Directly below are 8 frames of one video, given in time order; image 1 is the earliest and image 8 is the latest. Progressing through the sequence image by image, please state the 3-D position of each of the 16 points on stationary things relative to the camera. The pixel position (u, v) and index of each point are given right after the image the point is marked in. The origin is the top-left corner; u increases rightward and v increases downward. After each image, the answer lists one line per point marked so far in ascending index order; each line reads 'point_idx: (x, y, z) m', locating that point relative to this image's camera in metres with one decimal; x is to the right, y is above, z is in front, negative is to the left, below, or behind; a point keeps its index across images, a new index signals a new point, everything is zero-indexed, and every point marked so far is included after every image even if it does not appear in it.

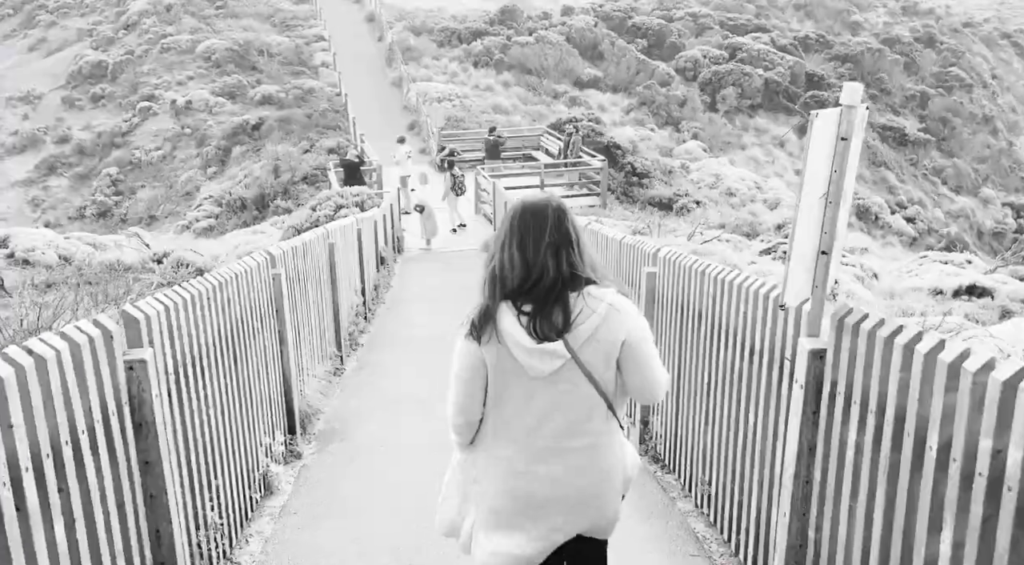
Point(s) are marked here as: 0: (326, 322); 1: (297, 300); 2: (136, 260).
0: (-1.8, -0.3, +9.5) m
1: (-1.8, -0.1, +8.3) m
2: (-4.6, +0.3, +12.1) m
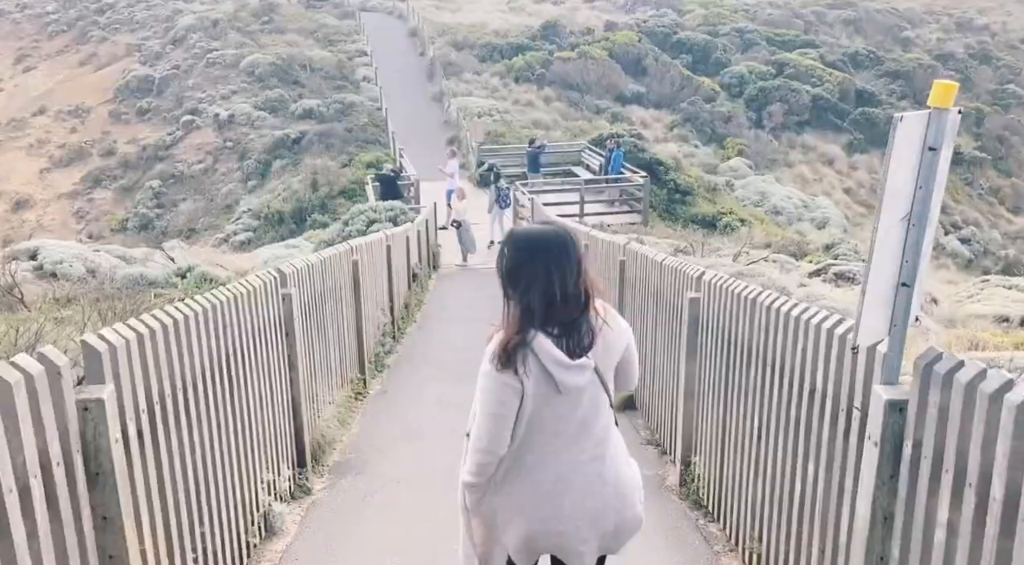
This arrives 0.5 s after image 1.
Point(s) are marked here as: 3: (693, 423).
0: (-1.5, -0.5, +9.0) m
1: (-1.5, -0.2, +7.9) m
2: (-4.2, +0.1, +11.8) m
3: (+1.2, -0.9, +6.6) m
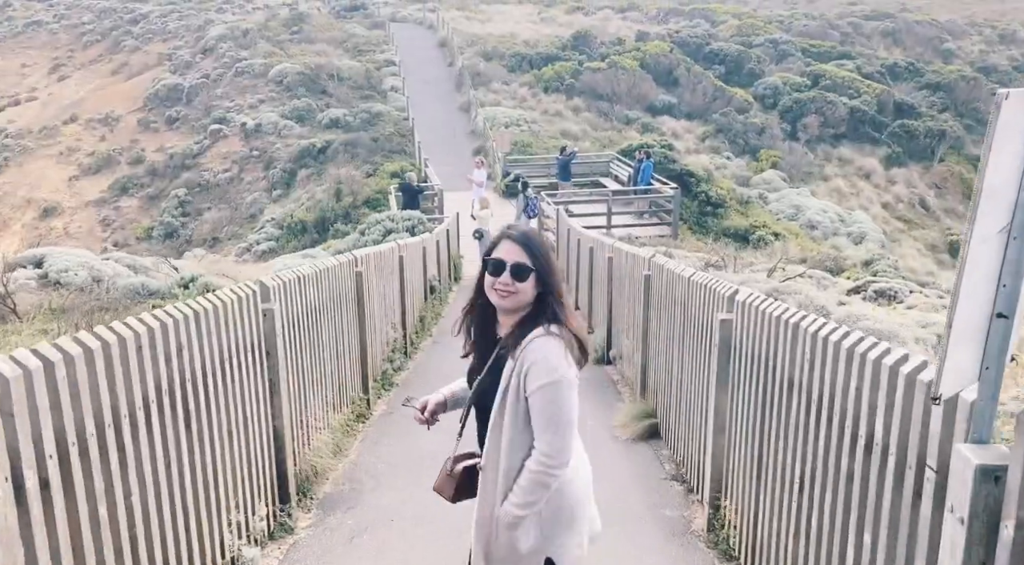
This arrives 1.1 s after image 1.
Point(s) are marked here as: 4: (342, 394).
0: (-1.4, -0.6, +8.4) m
1: (-1.4, -0.3, +7.3) m
2: (-4.0, 0.0, +11.3) m
3: (+1.3, -1.1, +5.9) m
4: (-1.4, -0.9, +7.8) m
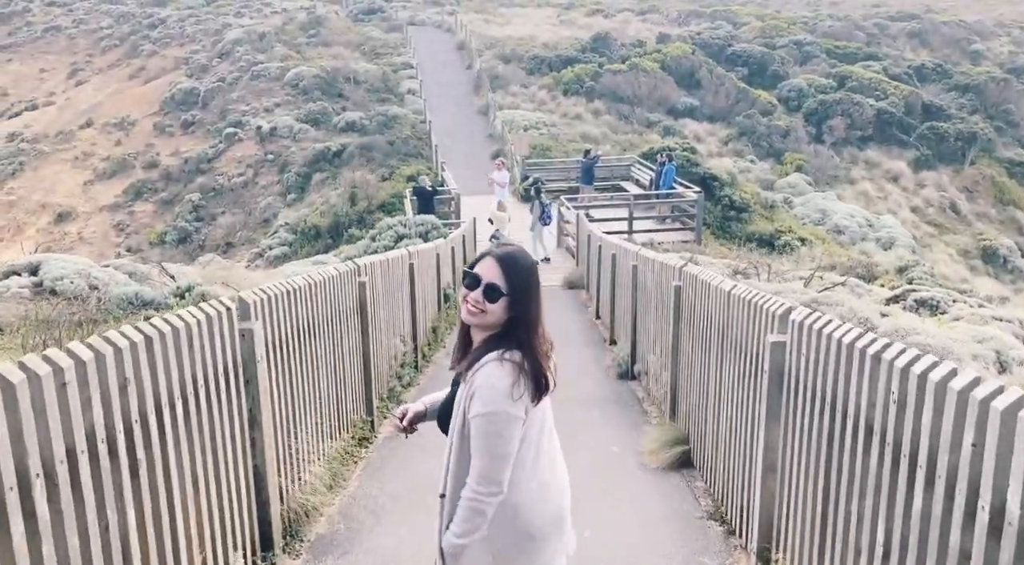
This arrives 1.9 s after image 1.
0: (-1.2, -0.7, +7.7) m
1: (-1.3, -0.4, +6.6) m
2: (-3.8, -0.1, +10.6) m
3: (+1.4, -1.1, +5.1) m
4: (-1.3, -1.0, +7.1) m
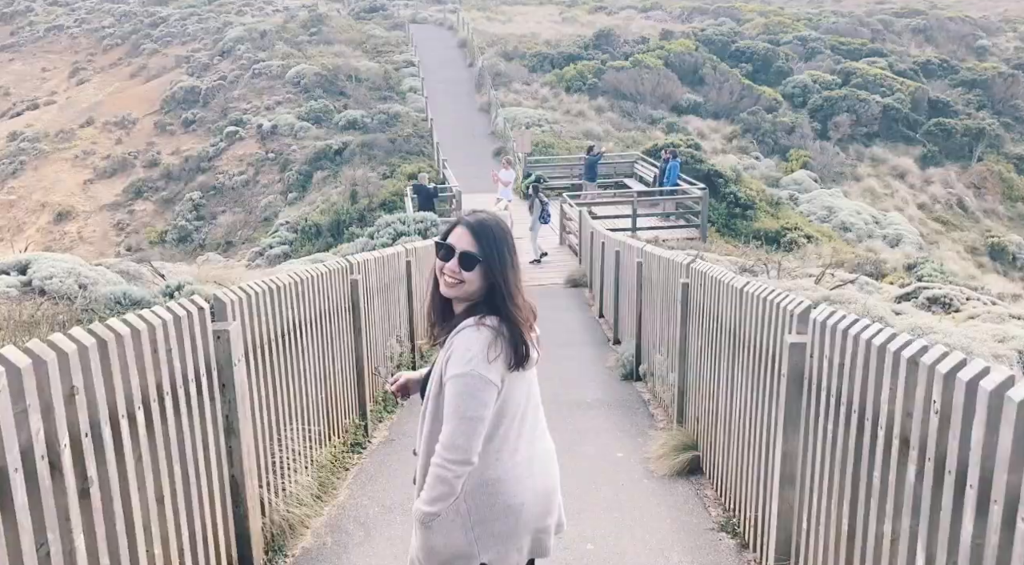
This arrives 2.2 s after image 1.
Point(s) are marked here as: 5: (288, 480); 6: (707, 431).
0: (-1.2, -0.7, +7.4) m
1: (-1.3, -0.4, +6.3) m
2: (-3.8, -0.1, +10.3) m
3: (+1.4, -1.1, +4.8) m
4: (-1.3, -0.9, +6.8) m
5: (-1.3, -1.1, +5.7) m
6: (+1.3, -1.0, +6.8) m
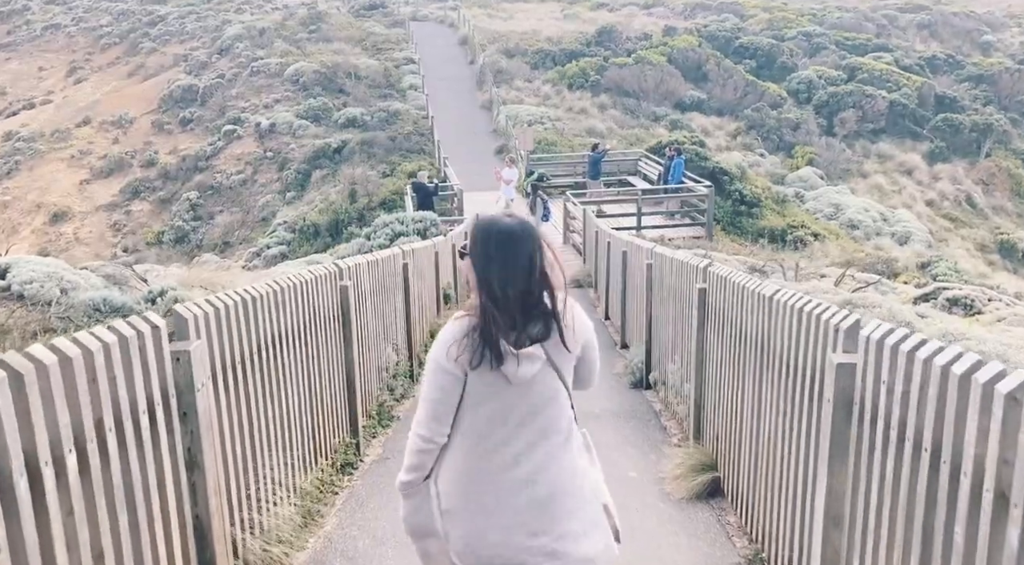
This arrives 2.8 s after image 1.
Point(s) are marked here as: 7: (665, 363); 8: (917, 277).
0: (-1.2, -0.7, +6.9) m
1: (-1.3, -0.4, +5.8) m
2: (-3.8, -0.2, +9.8) m
3: (+1.4, -1.1, +4.3) m
4: (-1.2, -1.0, +6.3) m
5: (-1.3, -1.2, +5.2) m
6: (+1.4, -1.0, +6.3) m
7: (+1.4, -0.7, +8.9) m
8: (+7.4, +0.1, +18.1) m
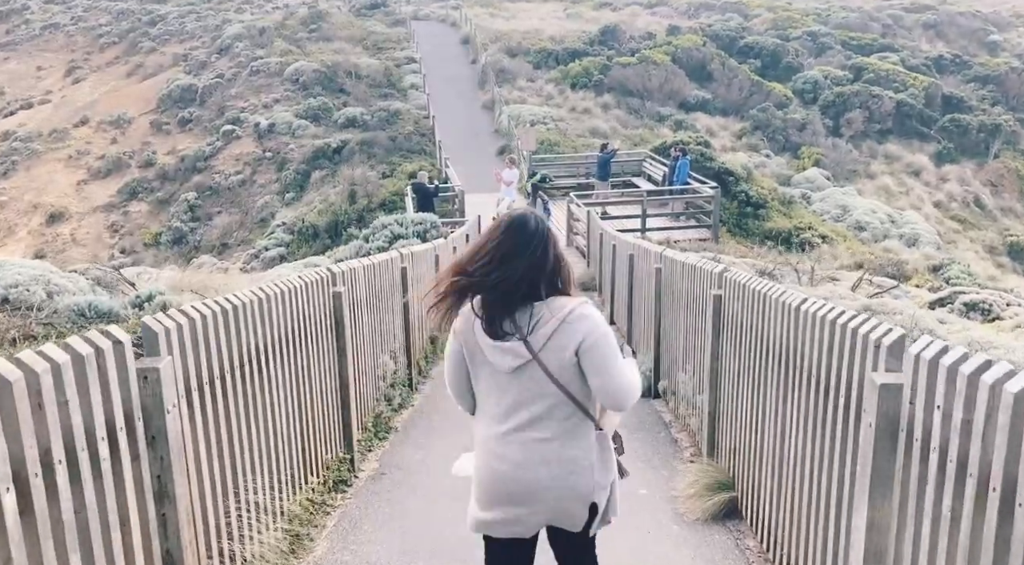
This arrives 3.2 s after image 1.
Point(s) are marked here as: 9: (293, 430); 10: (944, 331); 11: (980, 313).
0: (-1.2, -0.8, +6.5) m
1: (-1.3, -0.5, +5.3) m
2: (-3.7, -0.2, +9.4) m
3: (+1.4, -1.2, +3.9) m
4: (-1.2, -1.0, +5.9) m
5: (-1.2, -1.2, +4.7) m
6: (+1.4, -1.1, +5.9) m
7: (+1.4, -0.8, +8.4) m
8: (+7.5, 0.0, +17.6) m
9: (-1.2, -0.8, +5.5) m
10: (+3.7, -0.4, +8.4) m
11: (+5.8, -0.4, +12.2) m
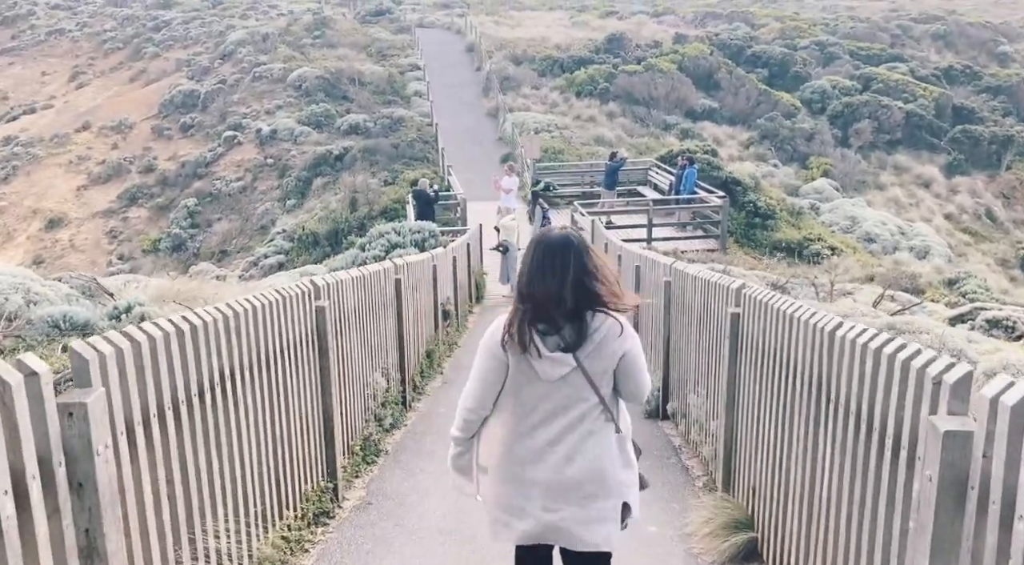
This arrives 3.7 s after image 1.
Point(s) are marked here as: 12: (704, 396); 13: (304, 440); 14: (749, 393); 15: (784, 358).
0: (-1.2, -0.8, +6.0) m
1: (-1.3, -0.6, +4.8) m
2: (-3.7, -0.3, +8.9) m
3: (+1.4, -1.3, +3.4) m
4: (-1.2, -1.1, +5.4) m
5: (-1.3, -1.3, +4.2) m
6: (+1.4, -1.2, +5.3) m
7: (+1.4, -0.9, +7.9) m
8: (+7.5, -0.2, +17.1) m
9: (-1.2, -0.9, +5.0) m
10: (+3.7, -0.6, +7.9) m
11: (+5.8, -0.6, +11.6) m
12: (+1.4, -0.8, +7.2) m
13: (-1.2, -0.9, +5.7) m
14: (+1.4, -0.6, +5.9) m
15: (+1.4, -0.4, +5.1) m
